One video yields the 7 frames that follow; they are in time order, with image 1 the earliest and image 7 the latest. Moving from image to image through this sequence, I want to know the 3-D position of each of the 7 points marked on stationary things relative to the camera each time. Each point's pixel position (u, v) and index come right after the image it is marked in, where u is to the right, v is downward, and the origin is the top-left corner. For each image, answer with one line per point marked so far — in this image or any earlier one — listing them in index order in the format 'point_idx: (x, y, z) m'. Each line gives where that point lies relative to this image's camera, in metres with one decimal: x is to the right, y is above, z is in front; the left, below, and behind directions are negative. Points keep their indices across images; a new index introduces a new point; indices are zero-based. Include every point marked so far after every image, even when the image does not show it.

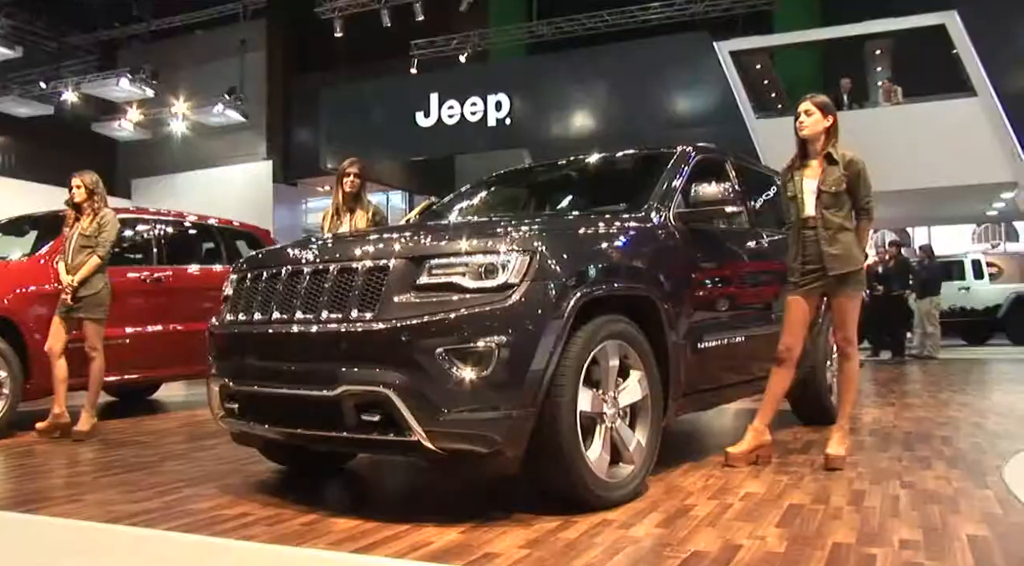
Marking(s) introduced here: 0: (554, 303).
0: (+0.2, -0.1, +3.0) m
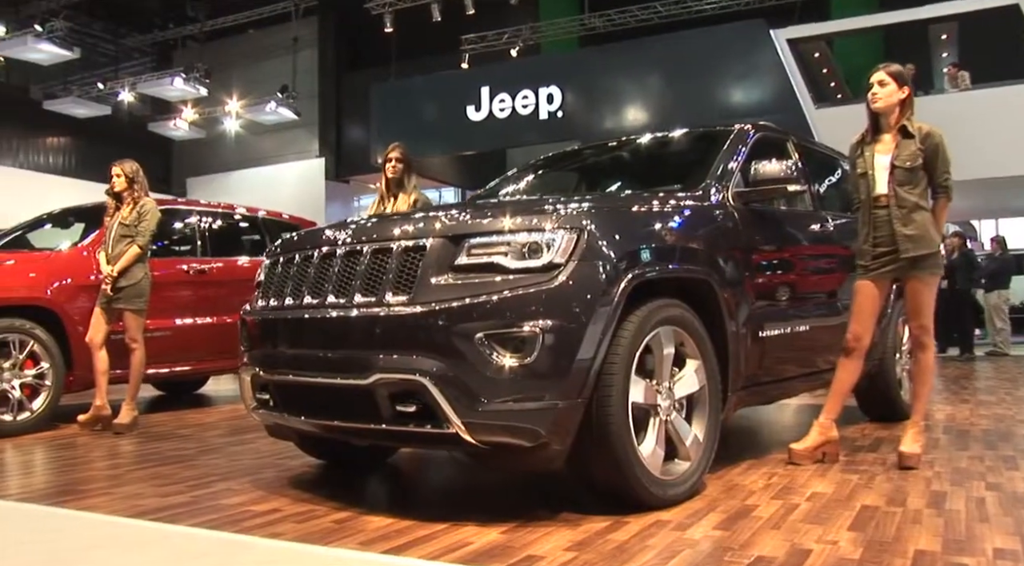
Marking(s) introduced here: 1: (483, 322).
0: (+0.3, 0.0, +2.7) m
1: (-0.1, -0.1, +2.6) m
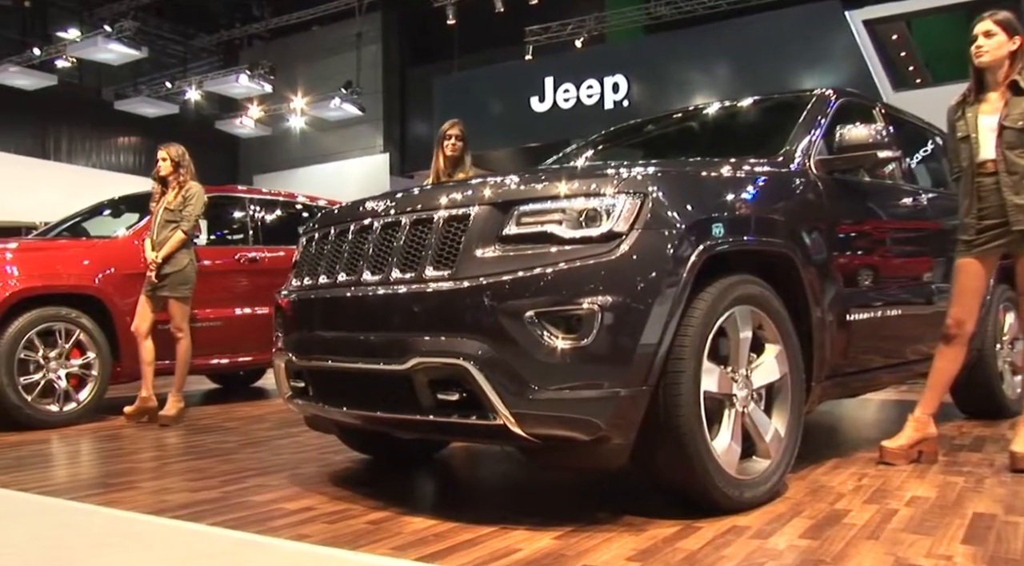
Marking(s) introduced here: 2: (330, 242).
0: (+0.5, +0.1, +2.4) m
1: (+0.1, -0.1, +2.3) m
2: (-0.7, +0.1, +2.9) m
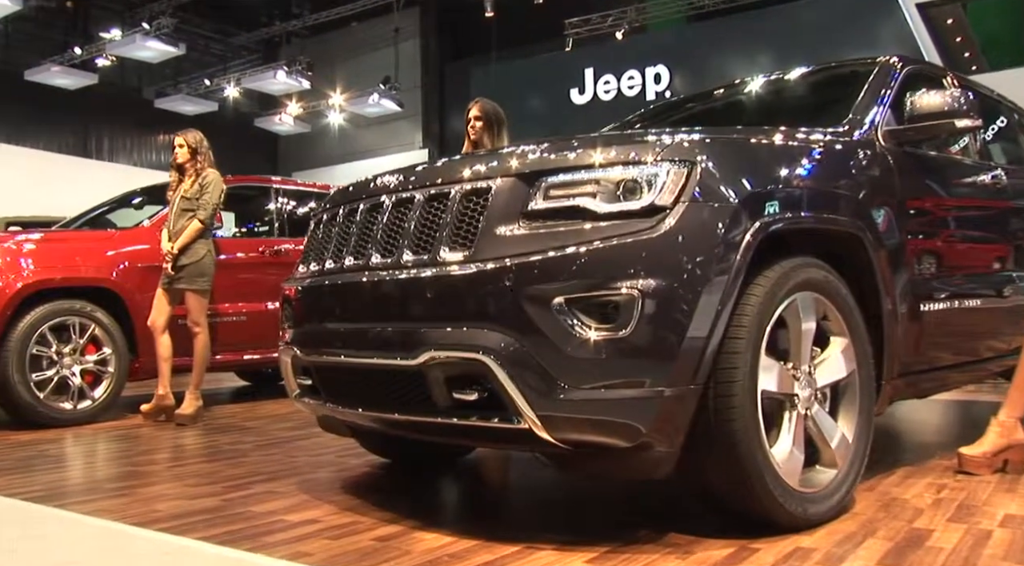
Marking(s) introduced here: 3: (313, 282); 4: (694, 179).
0: (+0.5, +0.1, +2.1) m
1: (+0.1, 0.0, +2.0) m
2: (-0.6, +0.2, +2.7) m
3: (-0.6, 0.0, +2.6) m
4: (+0.5, +0.3, +2.1) m
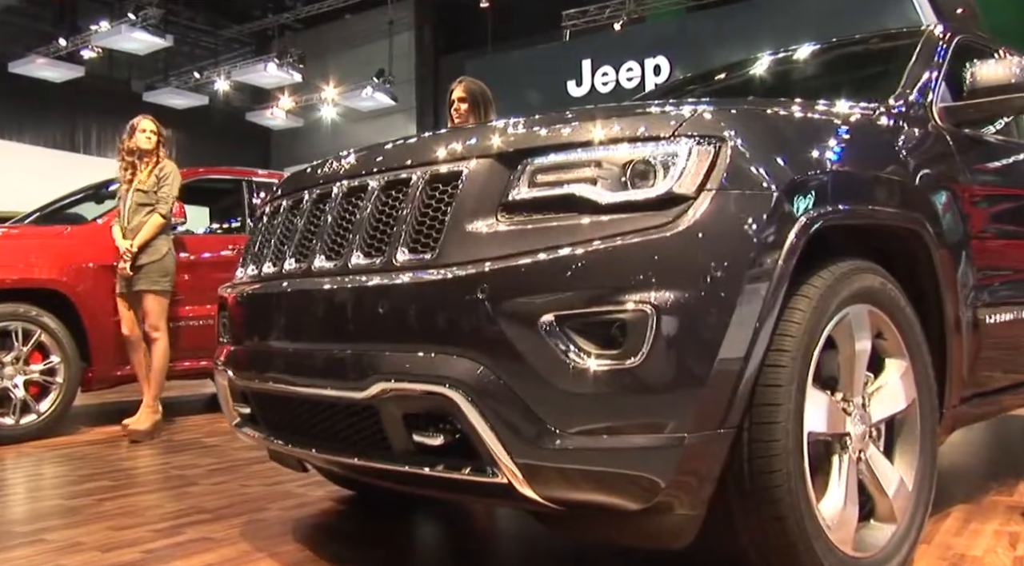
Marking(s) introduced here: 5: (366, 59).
0: (+0.5, +0.1, +1.6) m
1: (+0.1, 0.0, +1.5) m
2: (-0.6, +0.2, +2.2) m
3: (-0.7, 0.0, +2.1) m
4: (+0.4, +0.2, +1.6) m
5: (-2.9, +4.5, +16.6) m
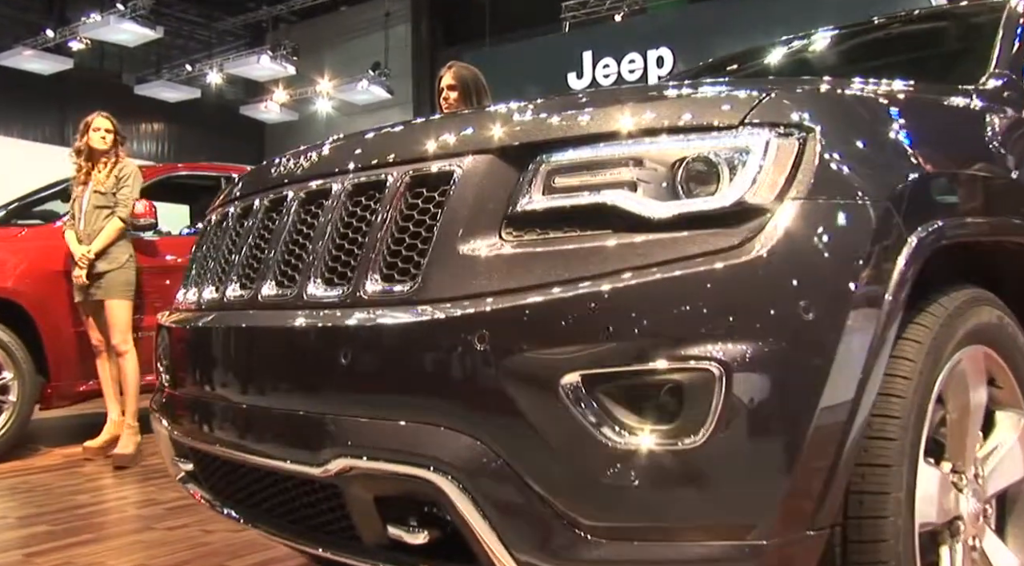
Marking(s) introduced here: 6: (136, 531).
0: (+0.5, 0.0, +1.2) m
1: (+0.1, -0.1, +1.1) m
2: (-0.6, +0.1, +1.8) m
3: (-0.7, -0.1, +1.7) m
4: (+0.4, +0.2, +1.2) m
5: (-3.0, +4.6, +16.1) m
6: (-1.3, -0.8, +2.8) m
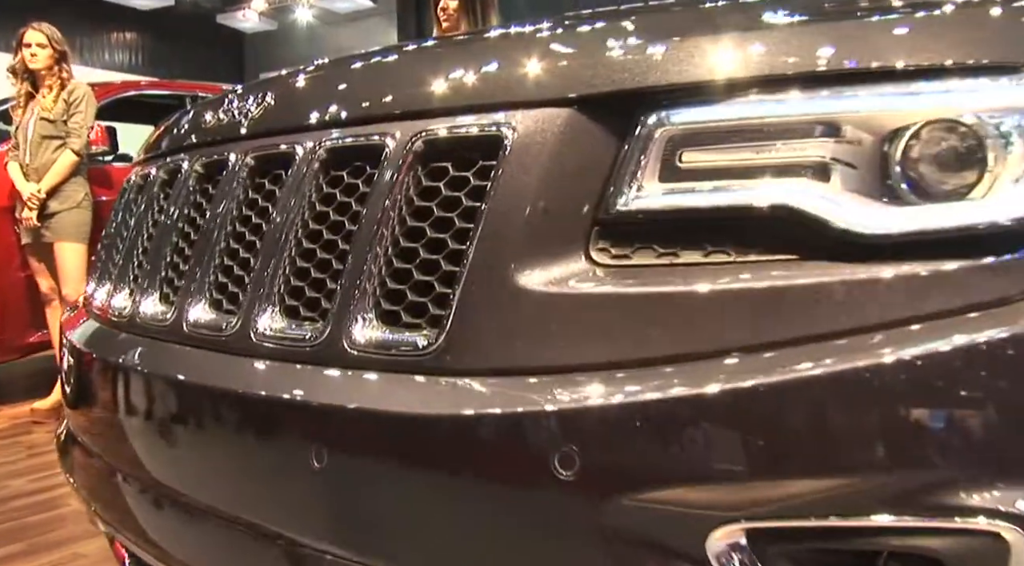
0: (+0.6, 0.0, +0.7) m
1: (+0.2, -0.1, +0.6) m
2: (-0.5, +0.1, +1.2) m
3: (-0.6, -0.1, +1.2) m
4: (+0.5, +0.1, +0.7) m
5: (-3.1, +6.0, +15.0) m
6: (-1.2, -0.7, +2.3) m
